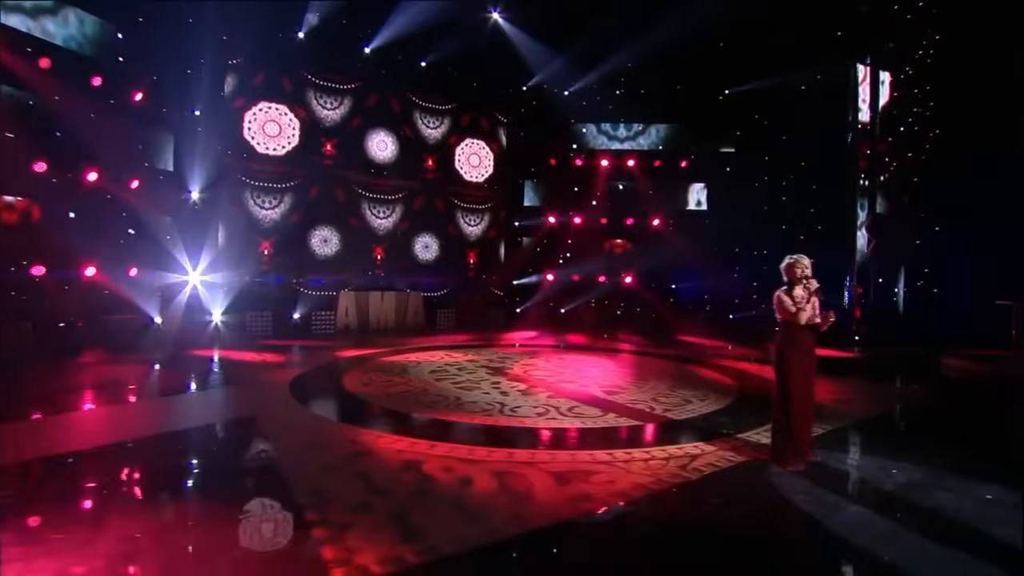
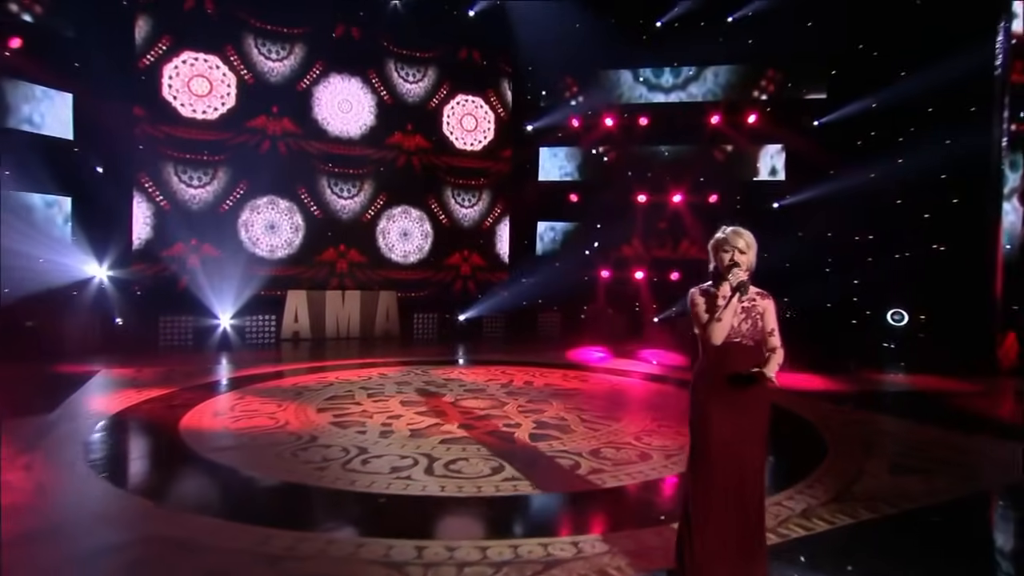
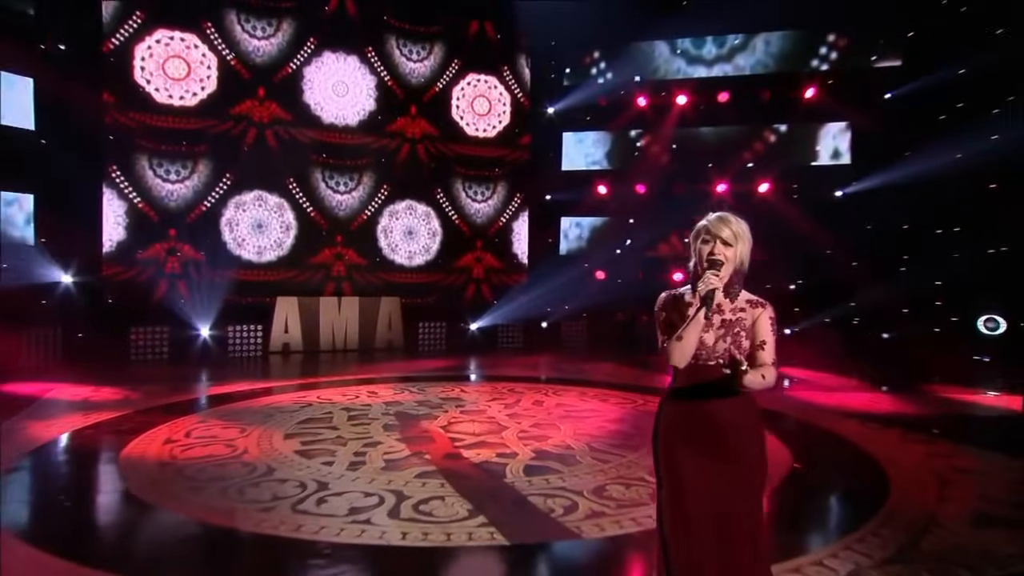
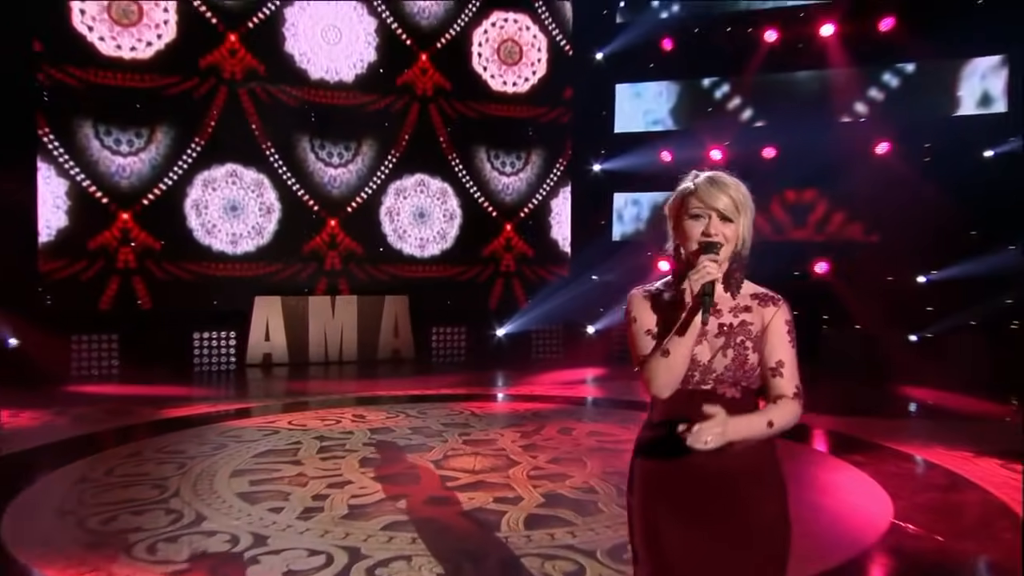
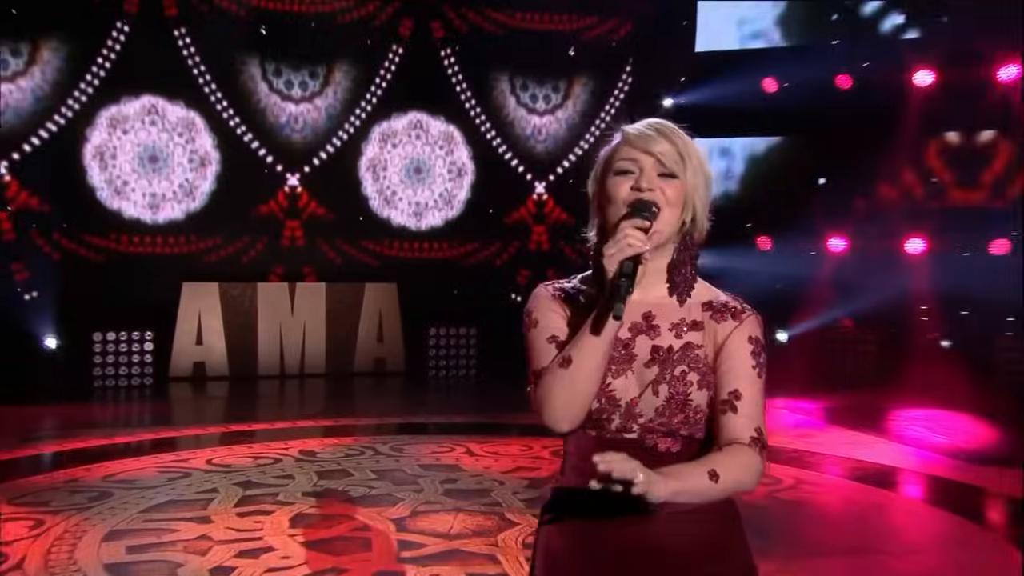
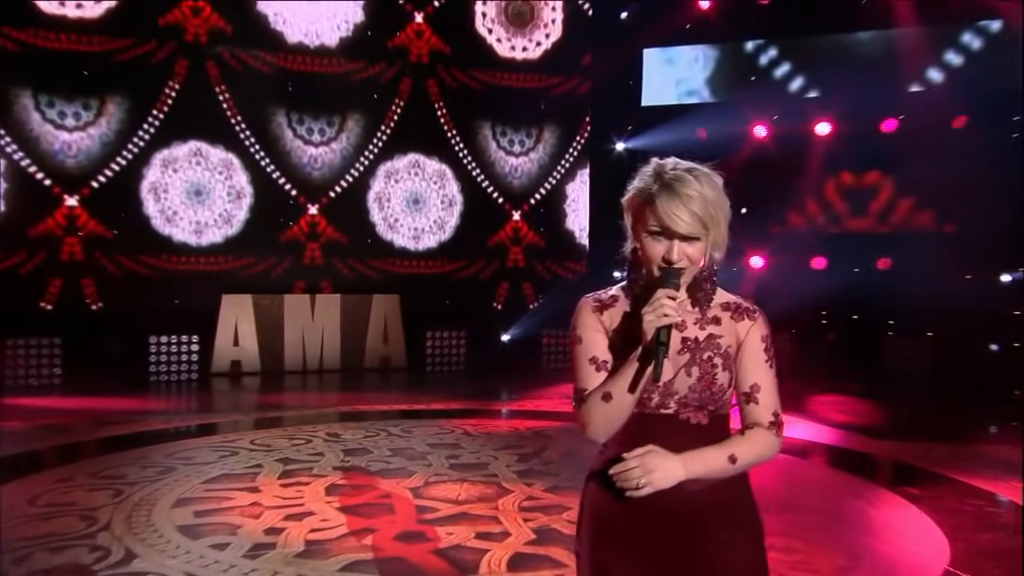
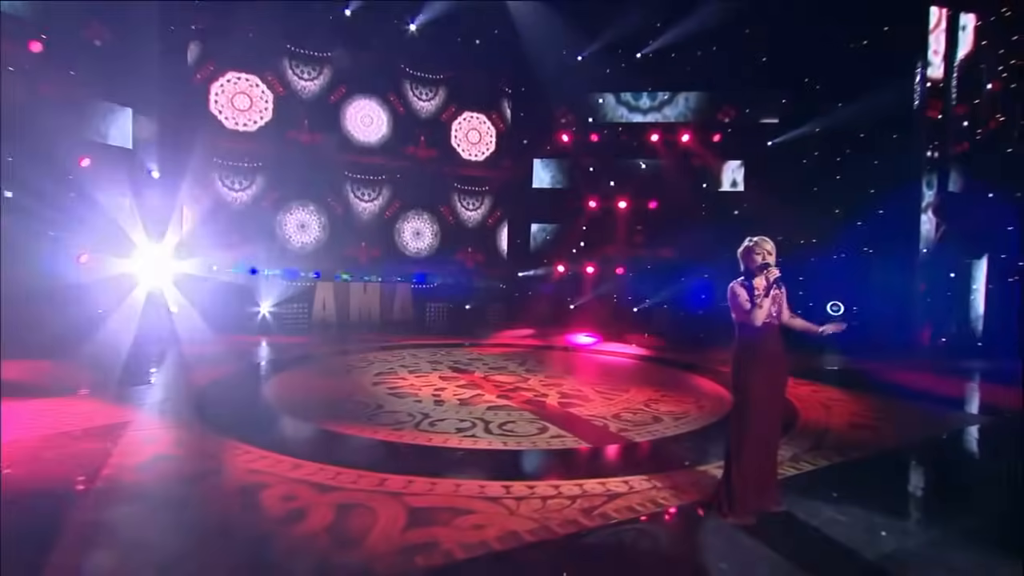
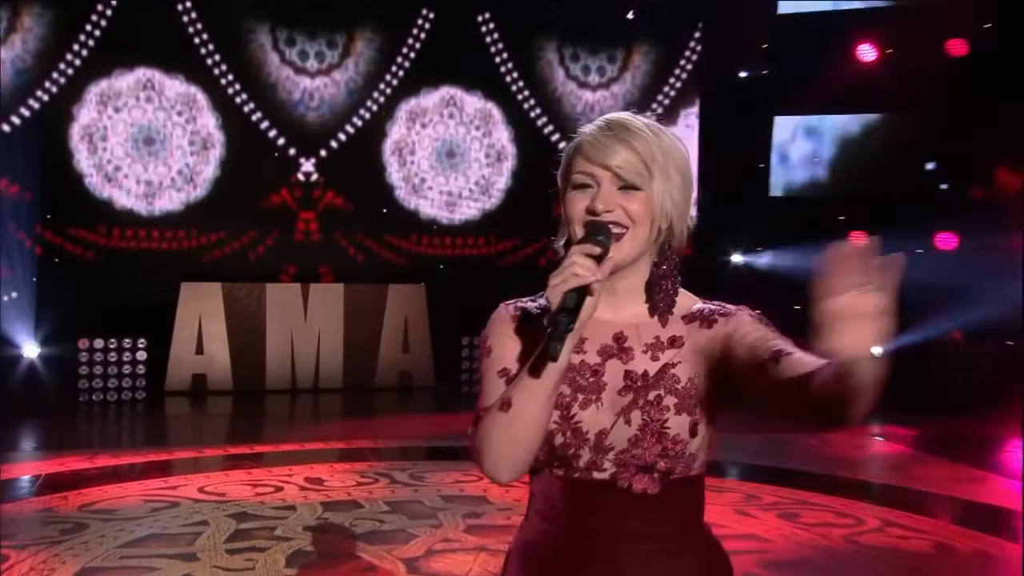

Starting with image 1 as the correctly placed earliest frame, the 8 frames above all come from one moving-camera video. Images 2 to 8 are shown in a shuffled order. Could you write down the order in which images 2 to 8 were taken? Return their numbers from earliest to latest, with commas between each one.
7, 2, 3, 4, 6, 5, 8
